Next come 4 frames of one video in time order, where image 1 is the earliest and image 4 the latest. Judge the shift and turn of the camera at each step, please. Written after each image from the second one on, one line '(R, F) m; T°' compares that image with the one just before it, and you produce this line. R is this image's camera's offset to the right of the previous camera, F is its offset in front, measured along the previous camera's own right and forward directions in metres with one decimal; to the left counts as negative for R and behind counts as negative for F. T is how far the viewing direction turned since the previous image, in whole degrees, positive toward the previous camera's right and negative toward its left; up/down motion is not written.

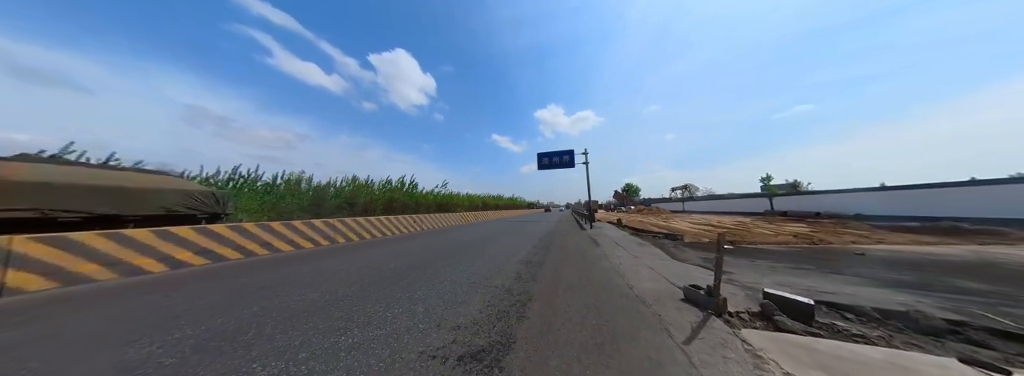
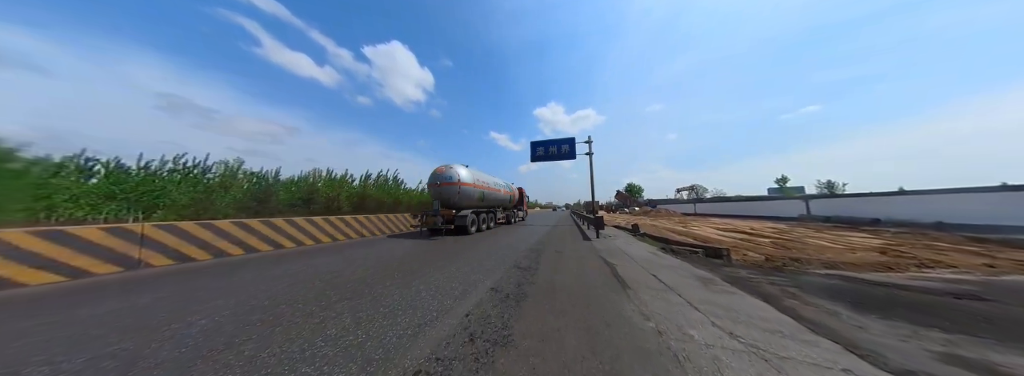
(+0.9, +3.3) m; 0°
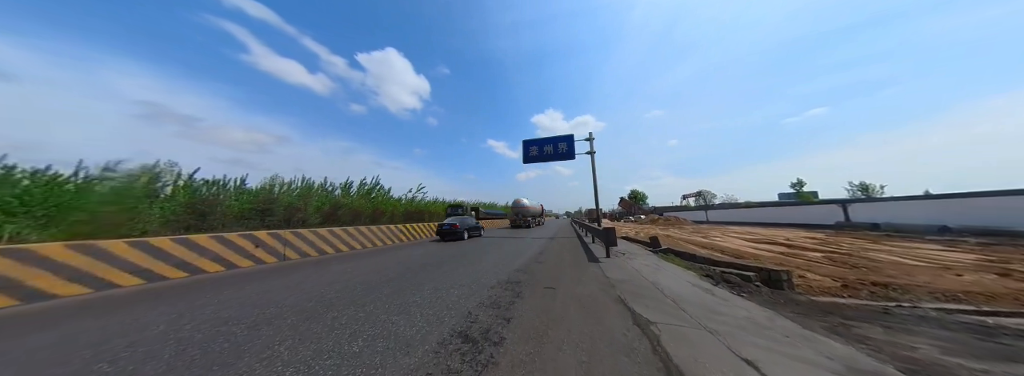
(+0.7, +2.1) m; 0°
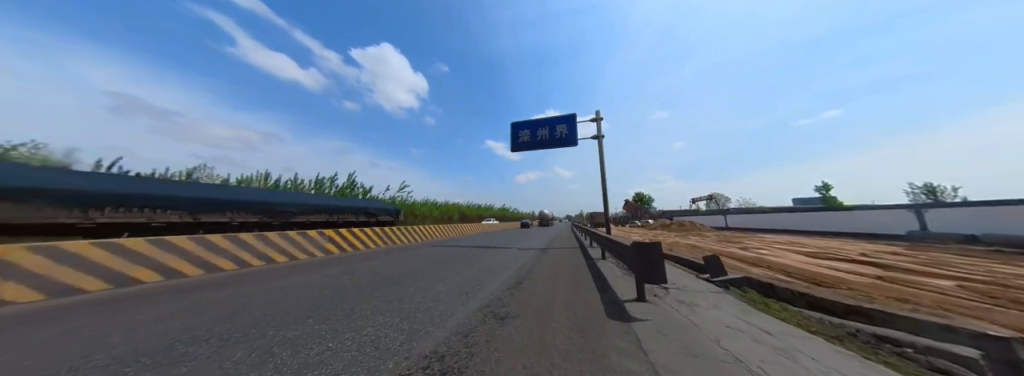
(+0.8, +3.0) m; 0°
